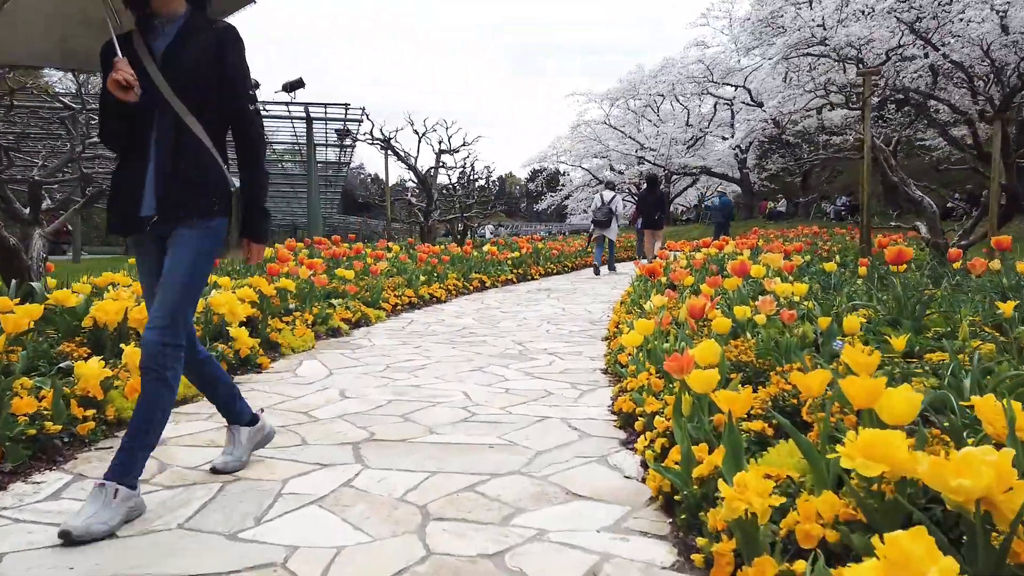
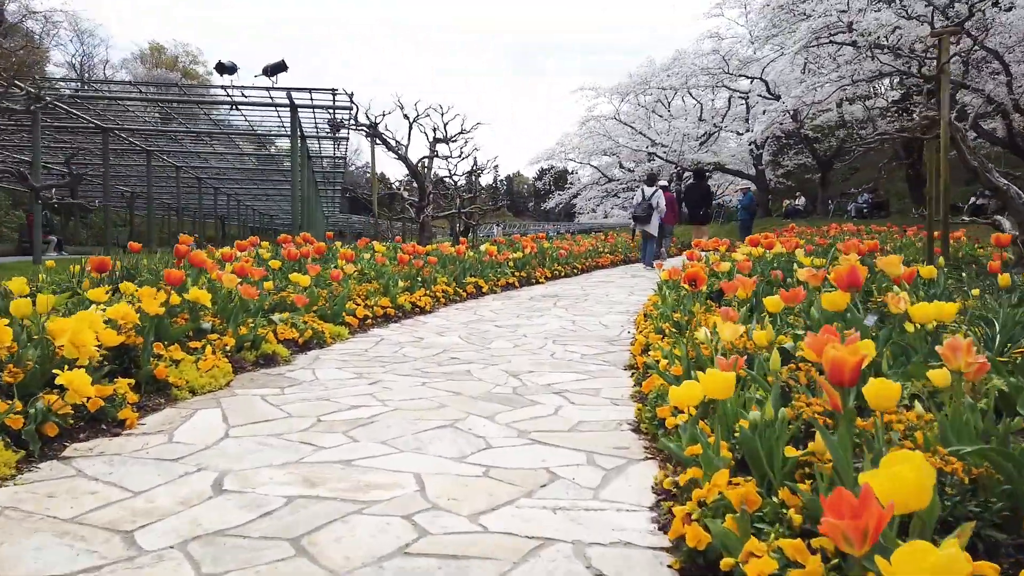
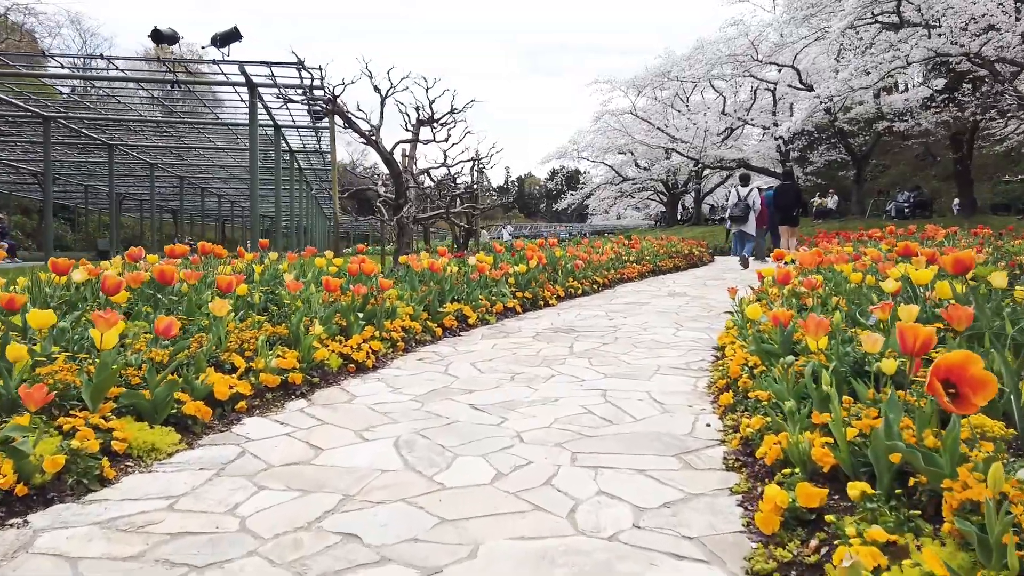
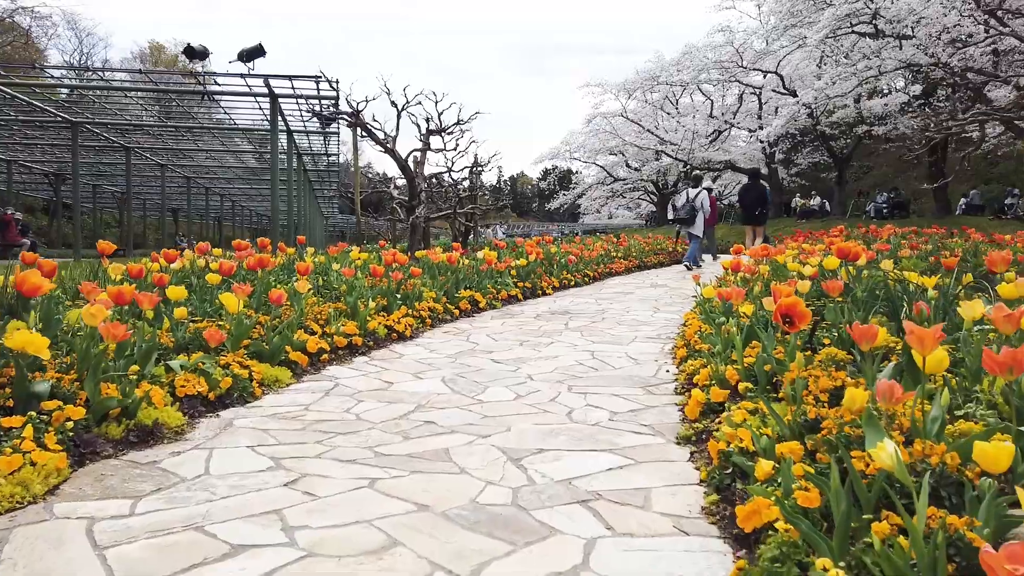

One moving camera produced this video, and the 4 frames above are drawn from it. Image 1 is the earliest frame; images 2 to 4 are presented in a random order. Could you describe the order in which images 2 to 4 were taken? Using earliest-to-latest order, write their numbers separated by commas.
2, 4, 3
